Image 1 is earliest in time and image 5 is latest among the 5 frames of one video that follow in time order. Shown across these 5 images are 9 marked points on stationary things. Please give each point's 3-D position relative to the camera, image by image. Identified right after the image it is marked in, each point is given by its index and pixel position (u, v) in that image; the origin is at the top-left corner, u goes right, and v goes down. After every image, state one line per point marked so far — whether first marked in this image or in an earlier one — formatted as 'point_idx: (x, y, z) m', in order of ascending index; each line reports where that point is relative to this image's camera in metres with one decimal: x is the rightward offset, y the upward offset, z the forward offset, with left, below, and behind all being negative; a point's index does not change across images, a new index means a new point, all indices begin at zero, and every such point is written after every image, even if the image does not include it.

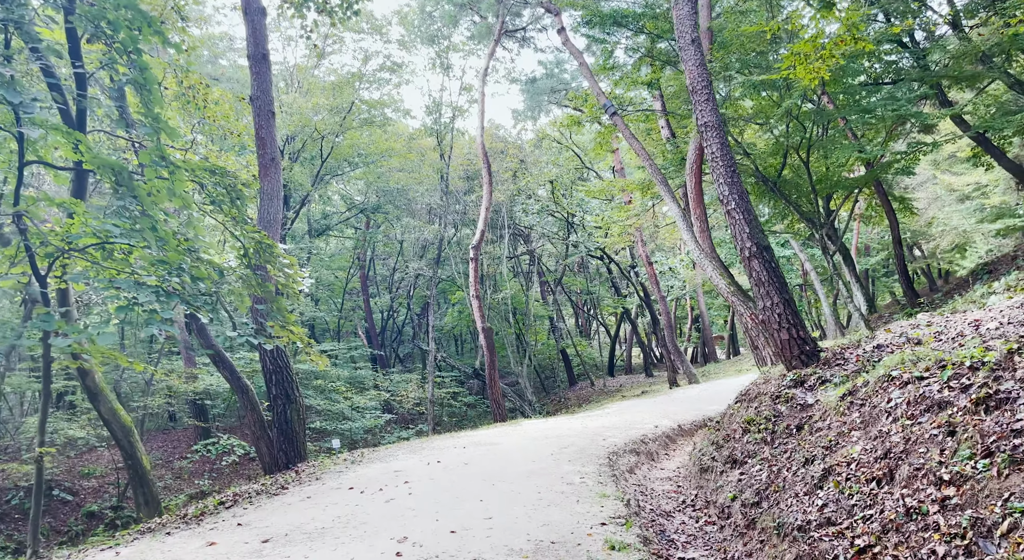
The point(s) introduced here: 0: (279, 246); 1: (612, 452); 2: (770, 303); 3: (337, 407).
0: (-3.3, +0.5, +9.8) m
1: (+1.4, -2.4, +9.6) m
2: (+2.9, -0.2, +7.9) m
3: (-4.9, -3.5, +19.5) m
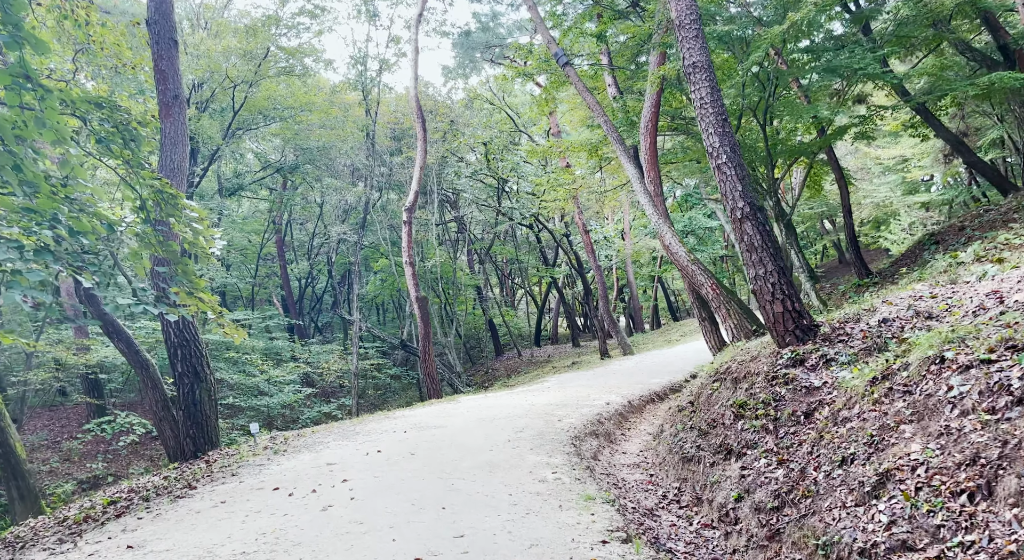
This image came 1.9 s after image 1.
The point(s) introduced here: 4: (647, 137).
0: (-3.8, +1.0, +8.2) m
1: (+0.7, -1.9, +8.7) m
2: (+2.5, +0.1, +7.0) m
3: (-6.6, -2.5, +17.8) m
4: (+2.7, +2.8, +13.7) m
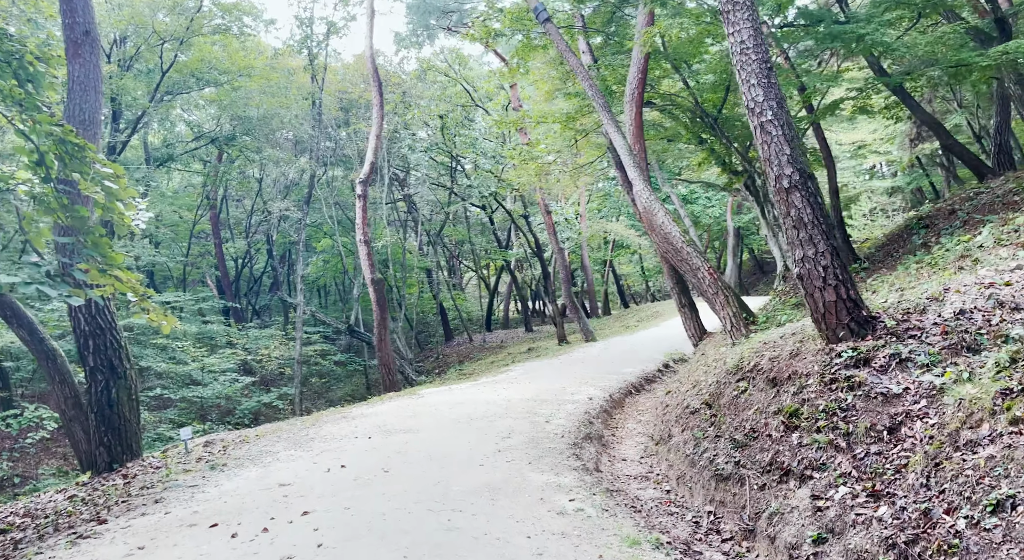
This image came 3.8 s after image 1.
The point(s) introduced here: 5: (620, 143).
0: (-3.9, +1.2, +6.5) m
1: (+0.6, -1.7, +7.4) m
2: (+2.5, +0.2, +5.9) m
3: (-7.5, -2.1, +16.0) m
4: (+2.1, +3.1, +12.5) m
5: (+1.8, +2.3, +11.8) m
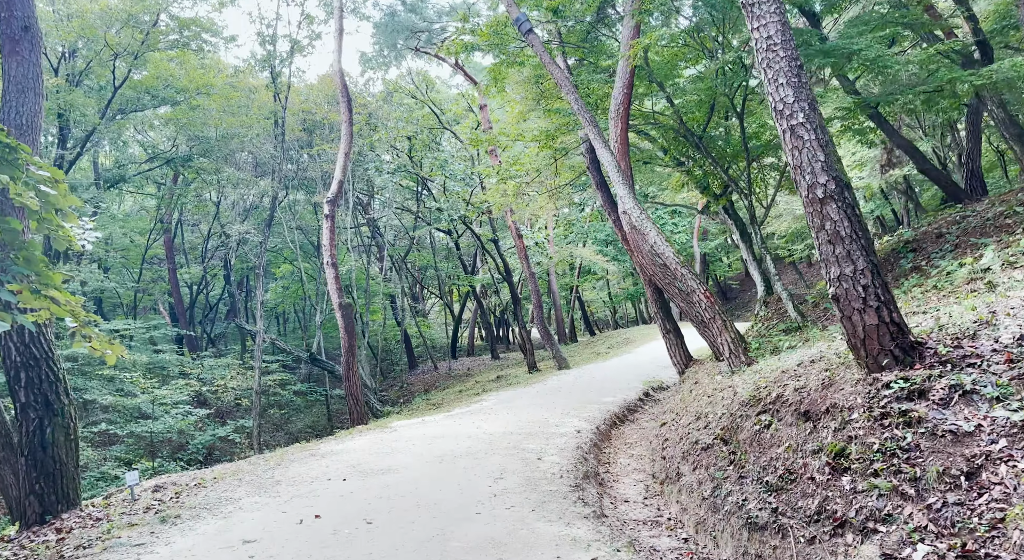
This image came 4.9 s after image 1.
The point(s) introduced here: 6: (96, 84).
0: (-3.9, +1.0, +5.6) m
1: (+0.6, -2.0, +6.7) m
2: (+2.5, +0.1, +5.3) m
3: (-8.0, -2.6, +14.7) m
4: (+1.8, +2.7, +12.0) m
5: (+1.5, +1.9, +11.2) m
6: (-10.4, +5.1, +17.6) m
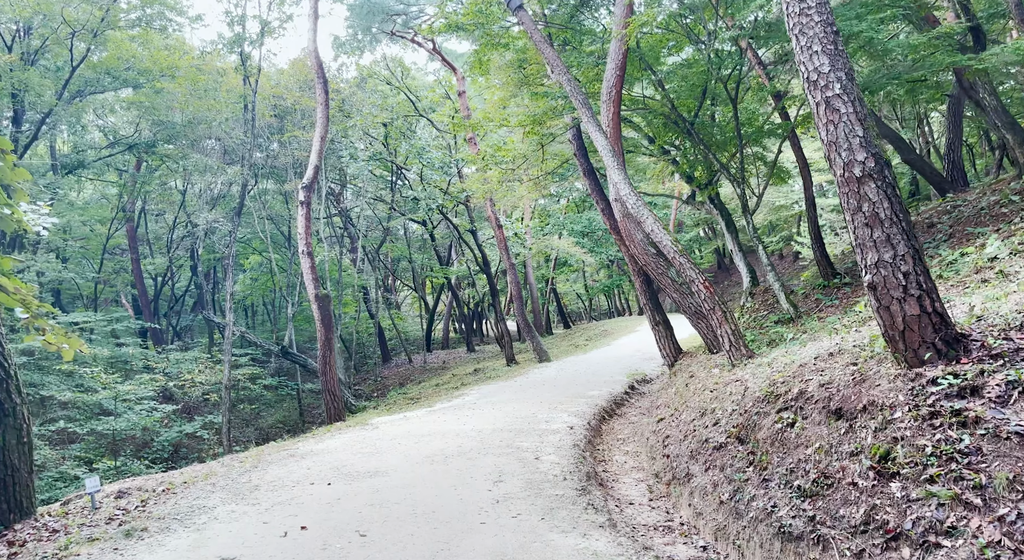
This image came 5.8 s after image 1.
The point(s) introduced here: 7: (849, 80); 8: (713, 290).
0: (-3.8, +1.1, +4.9) m
1: (+0.6, -1.9, +6.2) m
2: (+2.6, +0.2, +4.9) m
3: (-8.3, -2.4, +13.9) m
4: (+1.6, +2.8, +11.5) m
5: (+1.3, +2.1, +10.7) m
6: (-10.8, +5.3, +16.6) m
7: (+2.3, +1.4, +4.9) m
8: (+2.8, -0.1, +9.7) m
